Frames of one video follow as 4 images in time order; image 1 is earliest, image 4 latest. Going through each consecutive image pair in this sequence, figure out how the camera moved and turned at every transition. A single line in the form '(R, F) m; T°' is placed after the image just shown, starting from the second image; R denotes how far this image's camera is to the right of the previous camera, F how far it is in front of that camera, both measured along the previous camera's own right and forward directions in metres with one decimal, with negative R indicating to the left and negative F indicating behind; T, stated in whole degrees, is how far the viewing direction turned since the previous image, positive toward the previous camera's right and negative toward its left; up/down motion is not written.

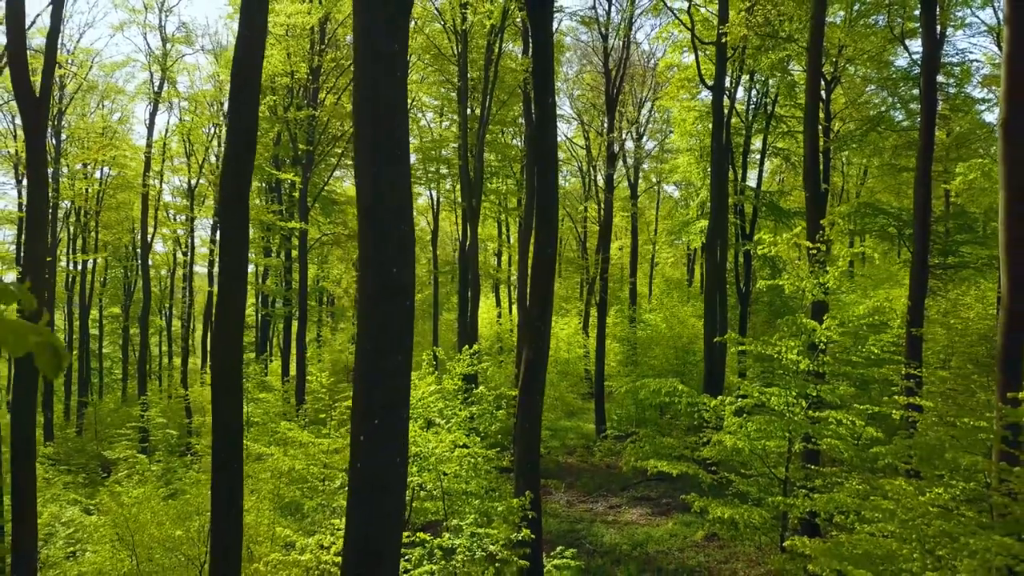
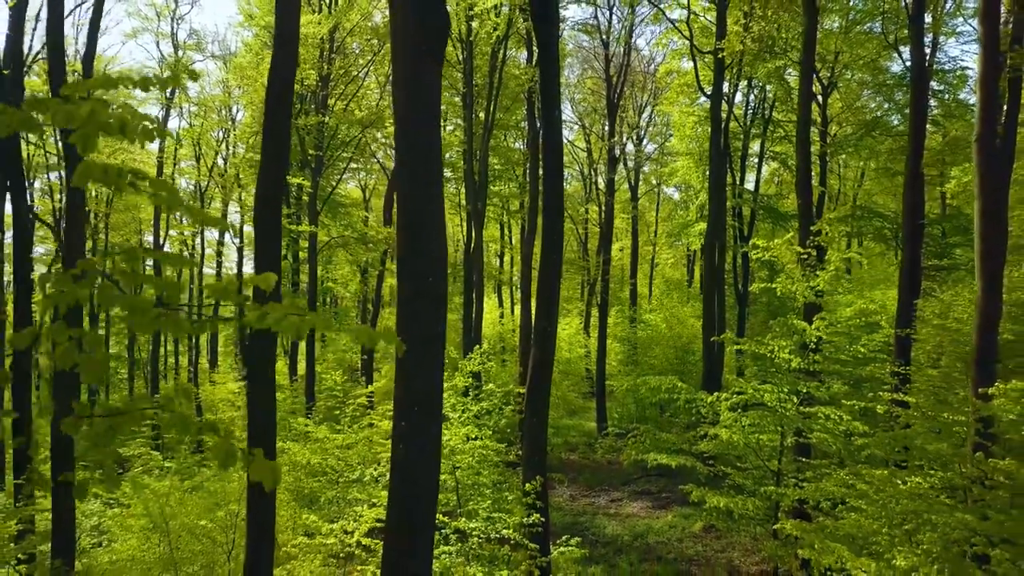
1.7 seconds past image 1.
(-0.1, -0.4) m; 0°
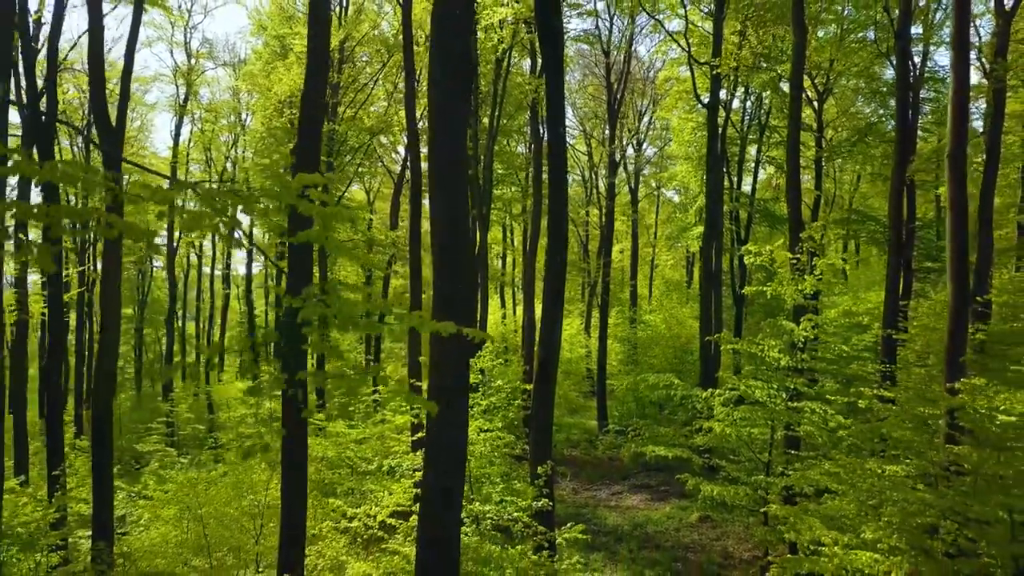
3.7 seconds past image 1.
(-0.1, -0.5) m; 0°
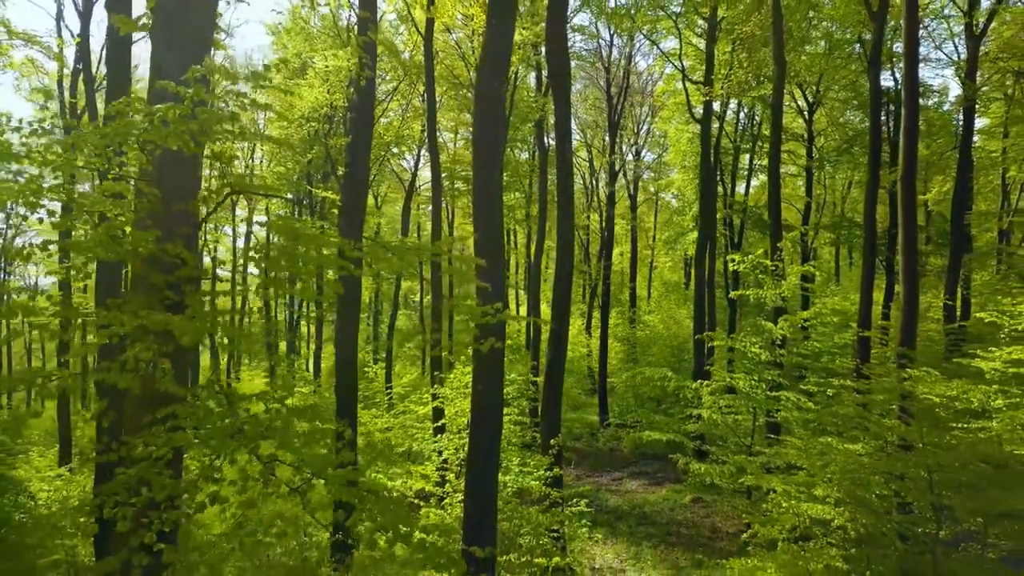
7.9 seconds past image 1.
(-0.2, -1.1) m; 0°
